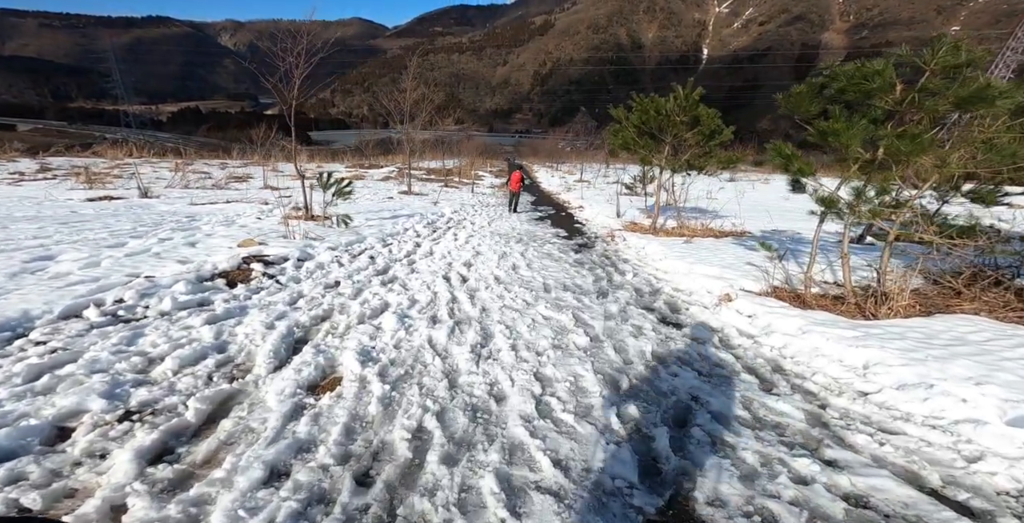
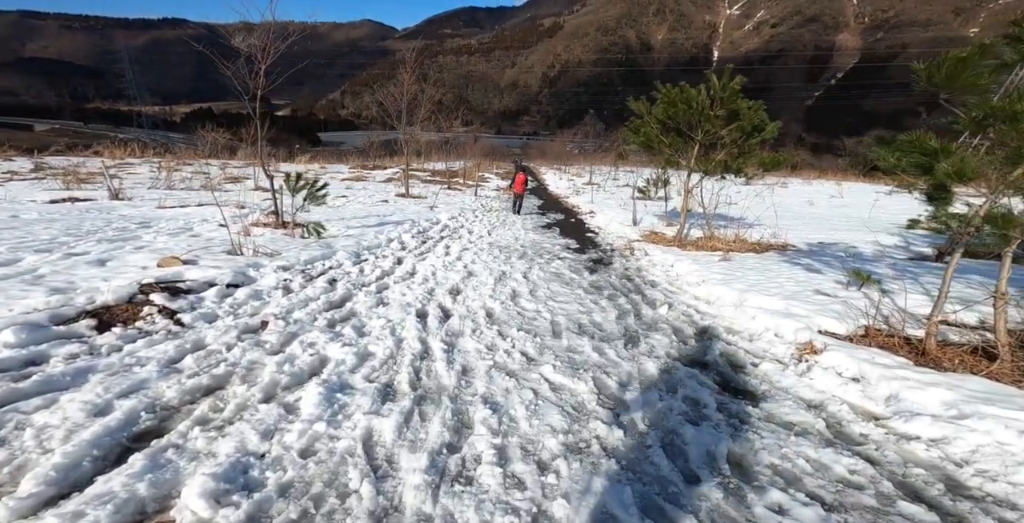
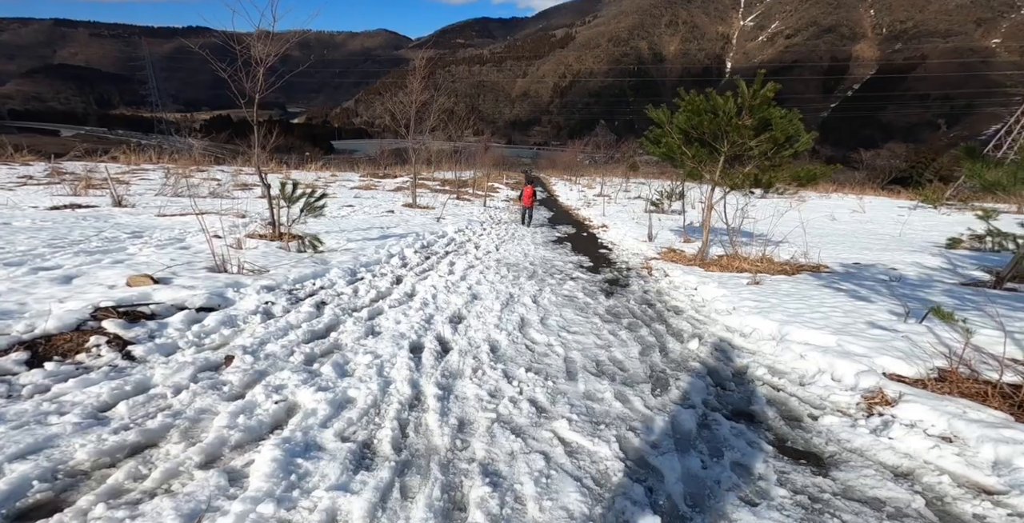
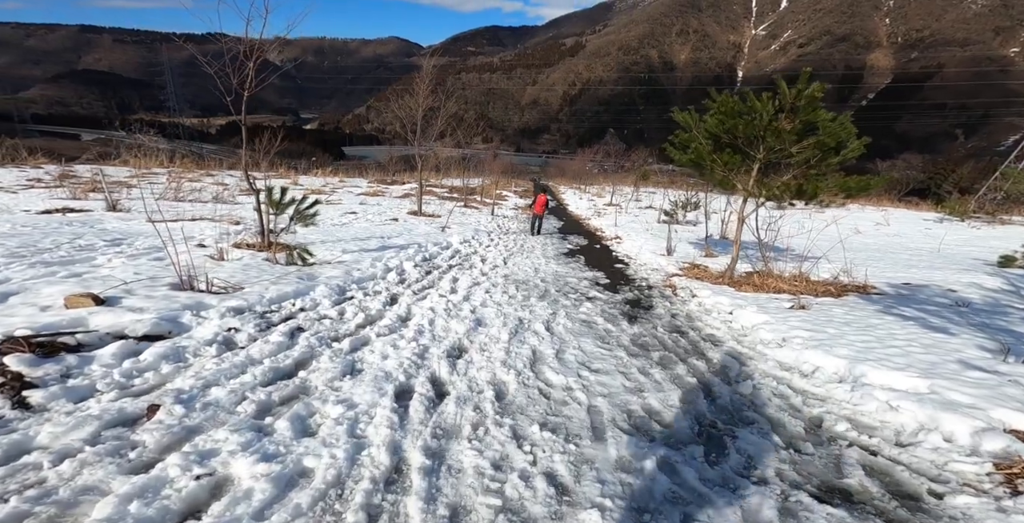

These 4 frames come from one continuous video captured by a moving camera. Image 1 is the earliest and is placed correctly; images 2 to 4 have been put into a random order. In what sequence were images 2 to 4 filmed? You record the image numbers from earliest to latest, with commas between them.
2, 3, 4
